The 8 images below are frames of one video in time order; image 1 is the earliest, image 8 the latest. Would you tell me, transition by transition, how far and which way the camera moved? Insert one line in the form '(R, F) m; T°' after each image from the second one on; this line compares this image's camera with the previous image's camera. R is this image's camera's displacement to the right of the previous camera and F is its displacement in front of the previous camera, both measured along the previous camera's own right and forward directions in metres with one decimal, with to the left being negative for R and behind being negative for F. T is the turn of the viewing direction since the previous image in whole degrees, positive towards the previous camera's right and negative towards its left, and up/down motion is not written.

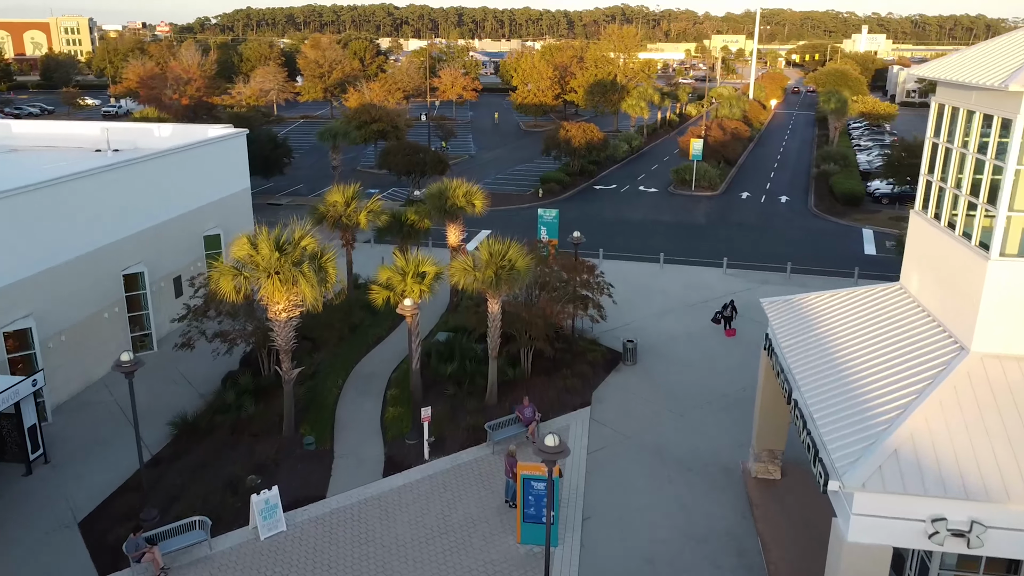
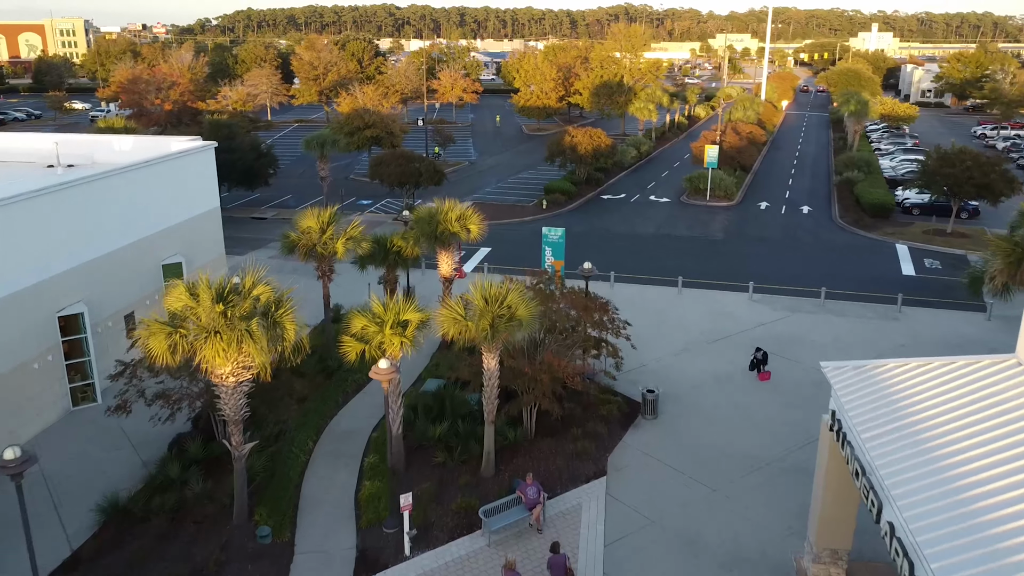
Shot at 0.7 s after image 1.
(+0.1, +2.6) m; 0°
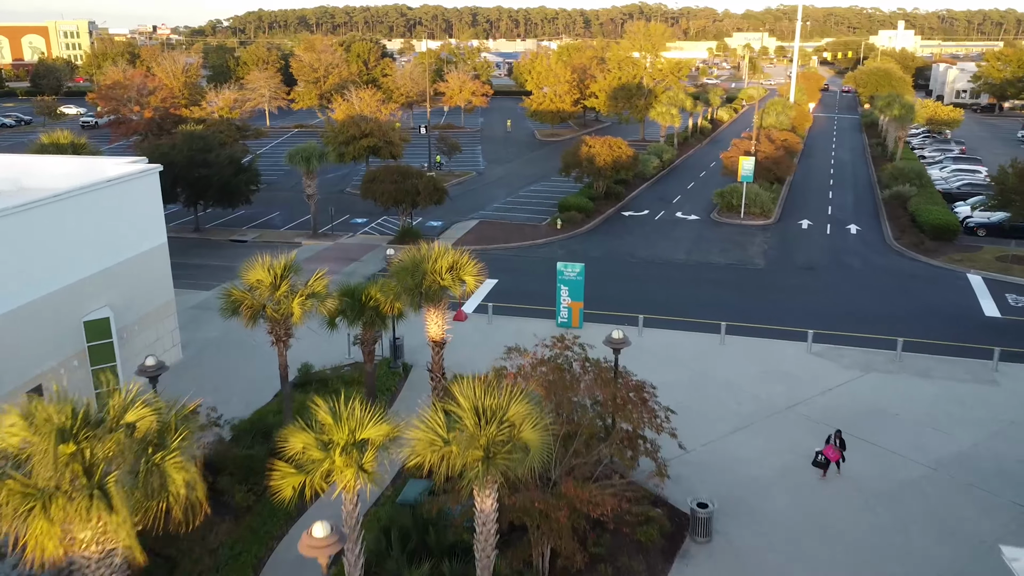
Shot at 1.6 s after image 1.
(+0.1, +3.9) m; -1°
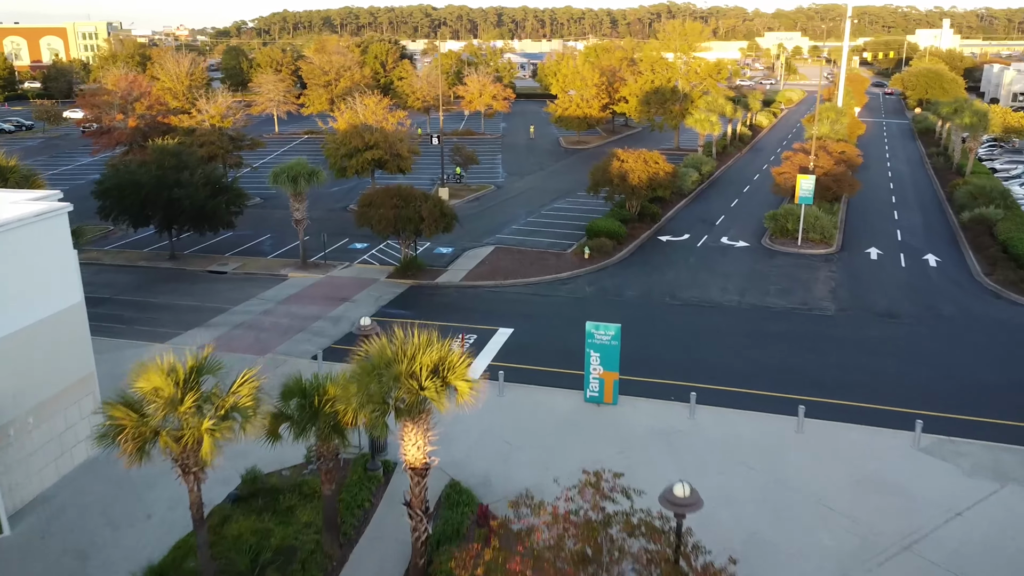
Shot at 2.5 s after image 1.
(+0.1, +4.3) m; -2°
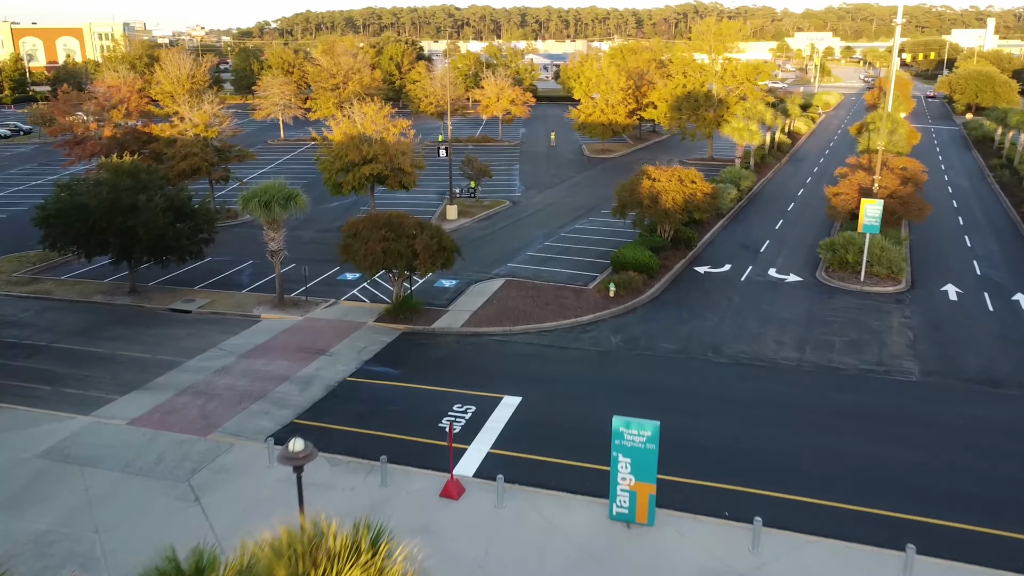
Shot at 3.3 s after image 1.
(+0.3, +4.0) m; -2°
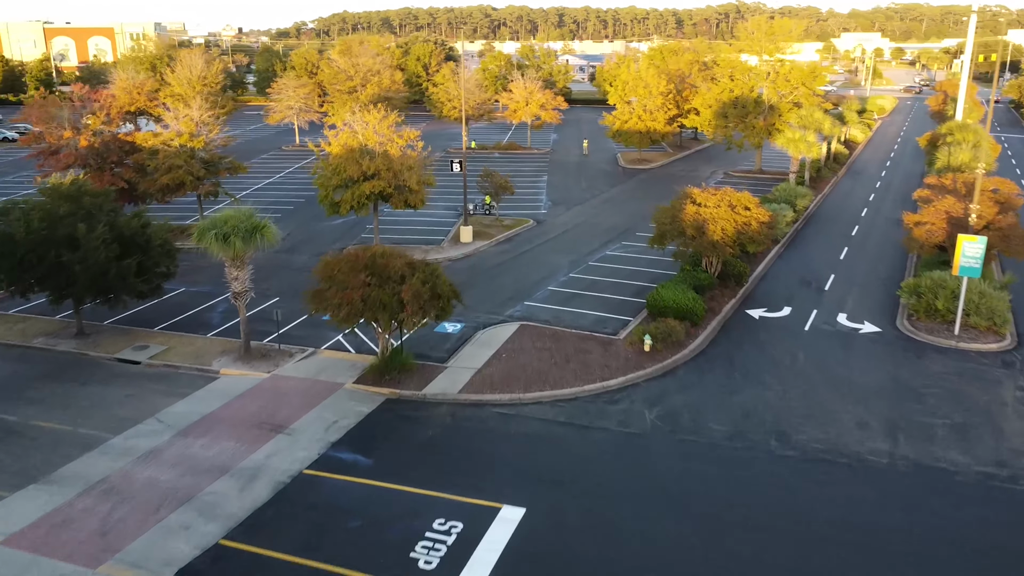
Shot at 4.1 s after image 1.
(+0.5, +4.1) m; -2°
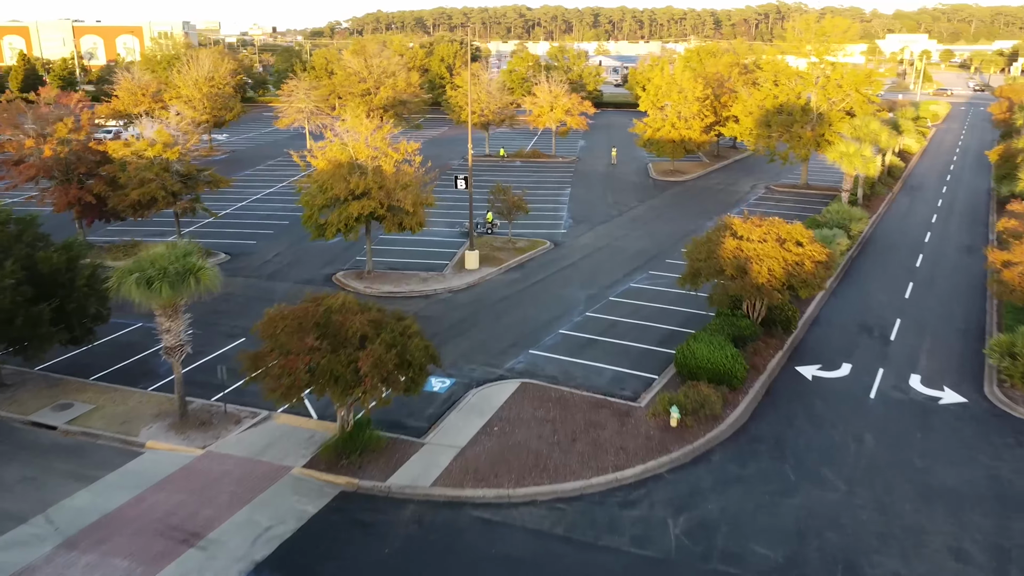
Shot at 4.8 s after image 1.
(+0.7, +3.7) m; -2°
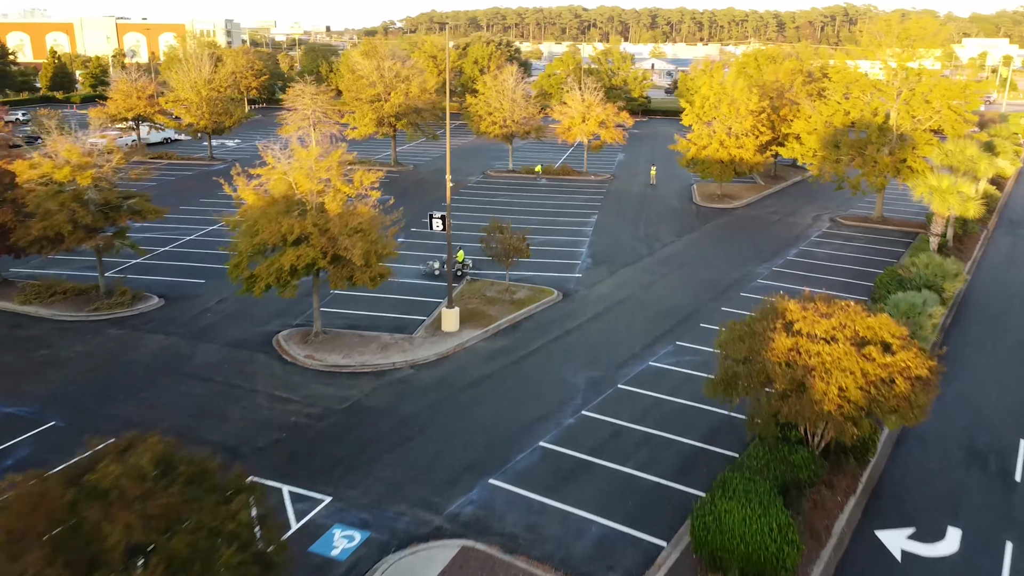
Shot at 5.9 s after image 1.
(+1.7, +5.8) m; -4°
